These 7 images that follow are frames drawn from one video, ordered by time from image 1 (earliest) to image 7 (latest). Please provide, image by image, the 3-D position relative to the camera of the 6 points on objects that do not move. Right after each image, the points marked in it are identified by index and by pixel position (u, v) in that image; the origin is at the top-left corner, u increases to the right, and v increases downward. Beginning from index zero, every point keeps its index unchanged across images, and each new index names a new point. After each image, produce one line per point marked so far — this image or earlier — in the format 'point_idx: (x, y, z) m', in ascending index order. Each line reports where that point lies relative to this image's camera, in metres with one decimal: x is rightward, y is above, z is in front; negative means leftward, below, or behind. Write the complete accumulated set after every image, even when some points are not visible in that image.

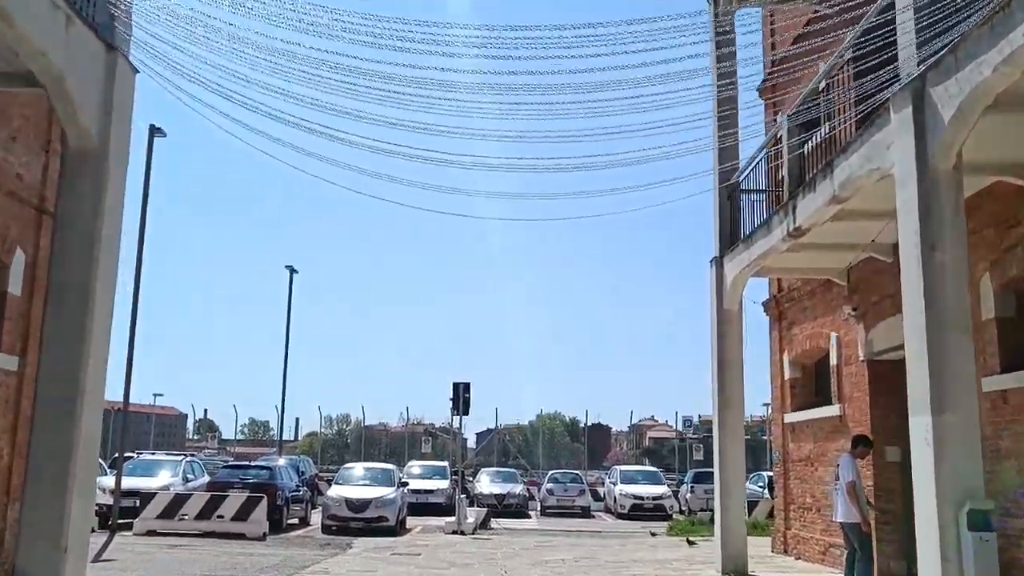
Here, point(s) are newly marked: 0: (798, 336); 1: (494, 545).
0: (+4.4, -0.7, +14.8) m
1: (-0.3, -4.5, +16.8) m
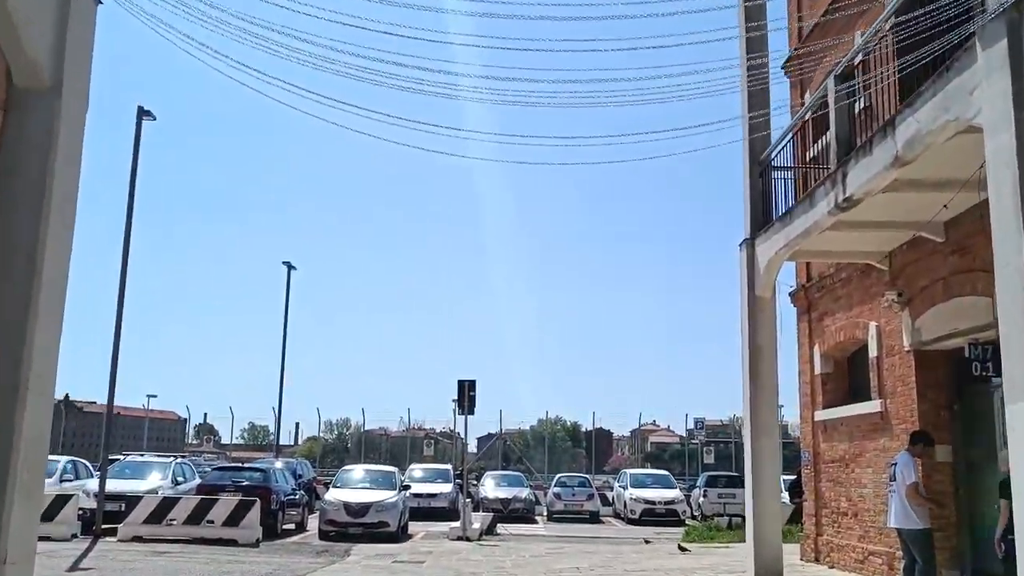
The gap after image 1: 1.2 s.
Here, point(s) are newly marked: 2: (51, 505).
0: (+4.6, -0.6, +13.8) m
1: (-0.1, -4.4, +15.8) m
2: (-7.8, -3.7, +16.1) m
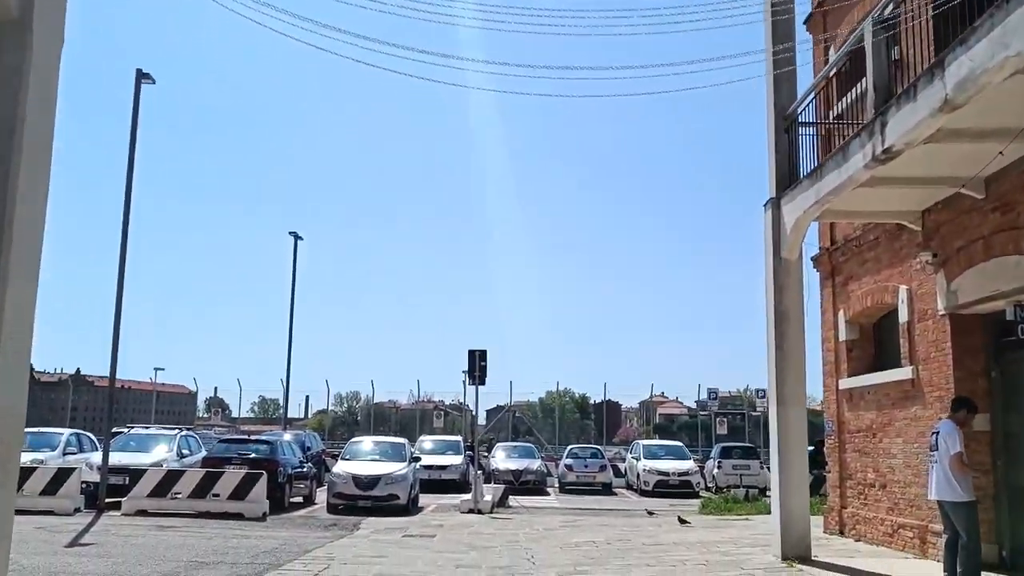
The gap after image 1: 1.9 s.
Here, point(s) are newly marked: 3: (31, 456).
0: (+4.8, -0.1, +13.2) m
1: (+0.1, -3.8, +15.4) m
2: (-7.6, -3.2, +15.7) m
3: (-8.7, -3.0, +17.3) m
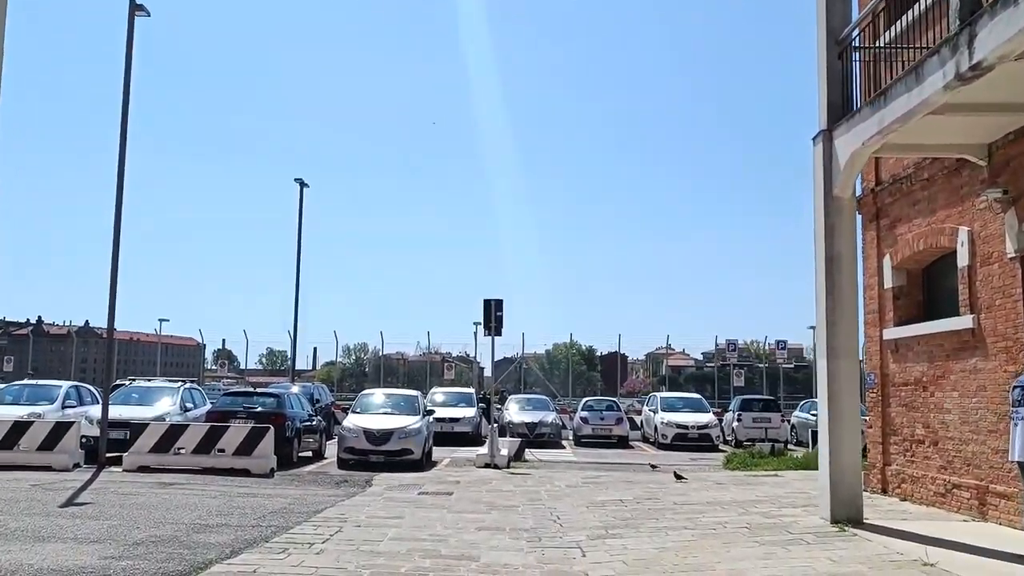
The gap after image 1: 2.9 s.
0: (+5.1, +0.7, +12.3) m
1: (+0.4, -3.0, +14.6) m
2: (-7.3, -2.3, +15.0) m
3: (-8.4, -2.1, +16.5) m
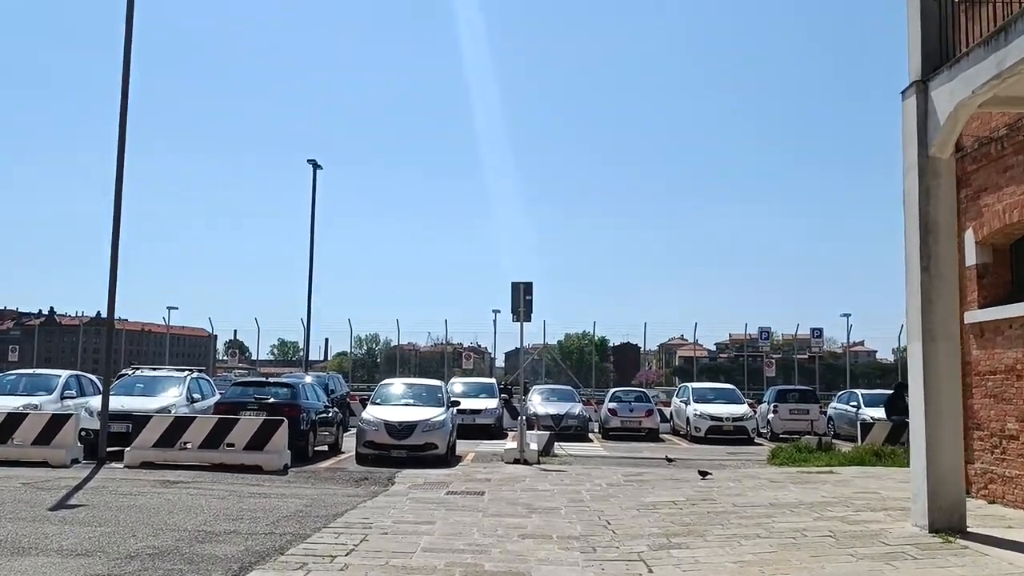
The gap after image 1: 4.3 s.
0: (+5.5, +0.9, +10.9) m
1: (+0.9, -2.7, +13.4) m
2: (-6.8, -2.0, +13.9) m
3: (-7.9, -1.8, +15.4) m
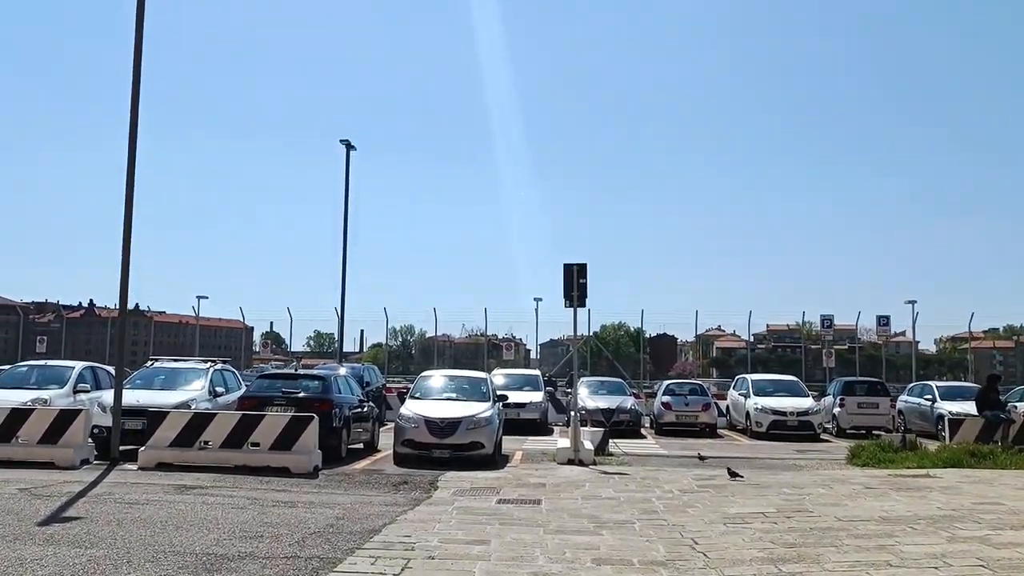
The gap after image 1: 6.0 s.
0: (+6.1, +1.2, +9.2) m
1: (+1.6, -2.4, +11.8) m
2: (-6.0, -1.8, +12.6) m
3: (-7.1, -1.6, +14.1) m
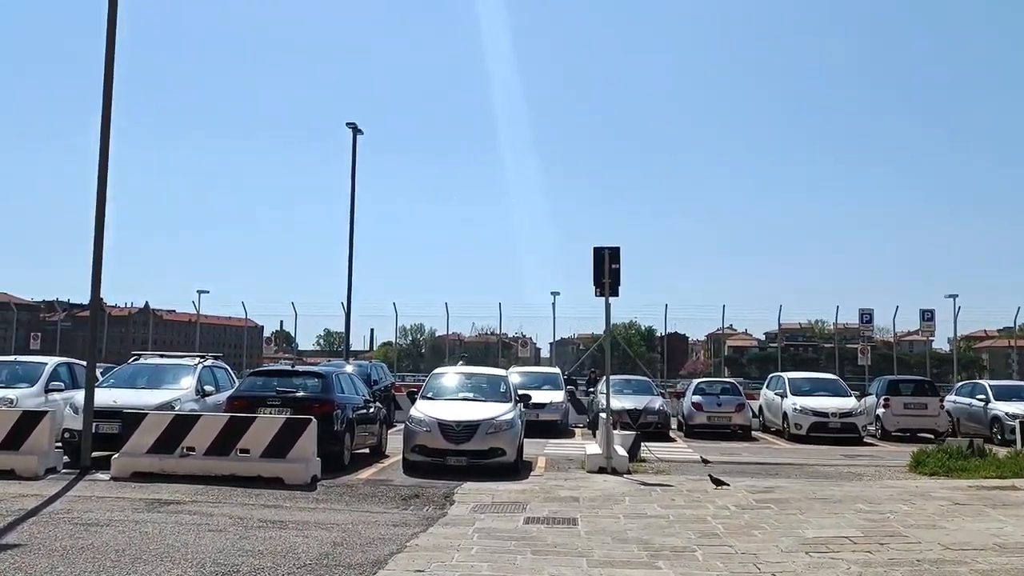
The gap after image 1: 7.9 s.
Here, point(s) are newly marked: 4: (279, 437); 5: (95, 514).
0: (+6.4, +1.4, +7.5) m
1: (+1.9, -2.2, +10.2) m
2: (-5.7, -1.6, +11.0) m
3: (-6.8, -1.4, +12.6) m
4: (-2.6, -1.6, +10.7) m
5: (-3.7, -2.0, +8.5) m
